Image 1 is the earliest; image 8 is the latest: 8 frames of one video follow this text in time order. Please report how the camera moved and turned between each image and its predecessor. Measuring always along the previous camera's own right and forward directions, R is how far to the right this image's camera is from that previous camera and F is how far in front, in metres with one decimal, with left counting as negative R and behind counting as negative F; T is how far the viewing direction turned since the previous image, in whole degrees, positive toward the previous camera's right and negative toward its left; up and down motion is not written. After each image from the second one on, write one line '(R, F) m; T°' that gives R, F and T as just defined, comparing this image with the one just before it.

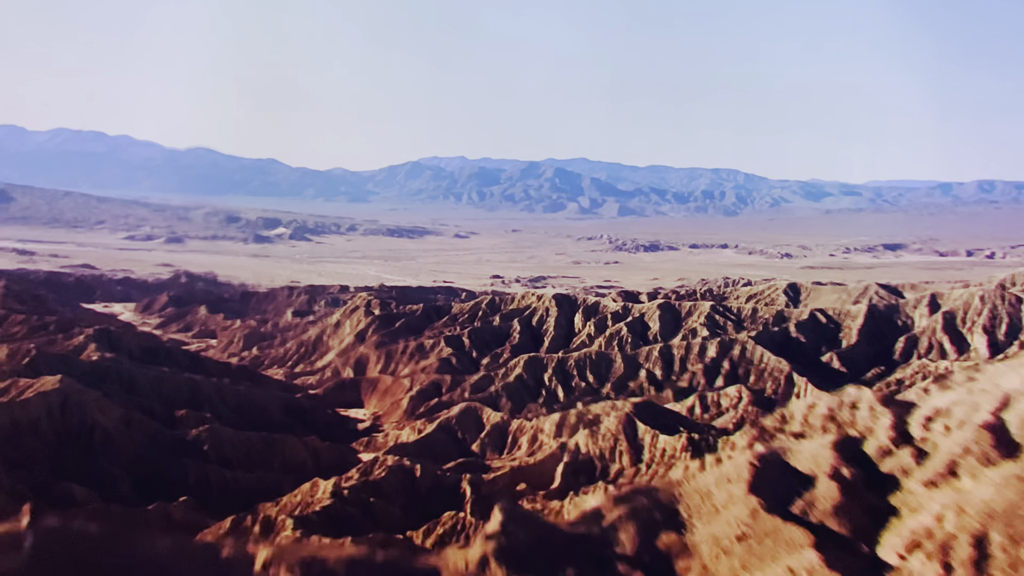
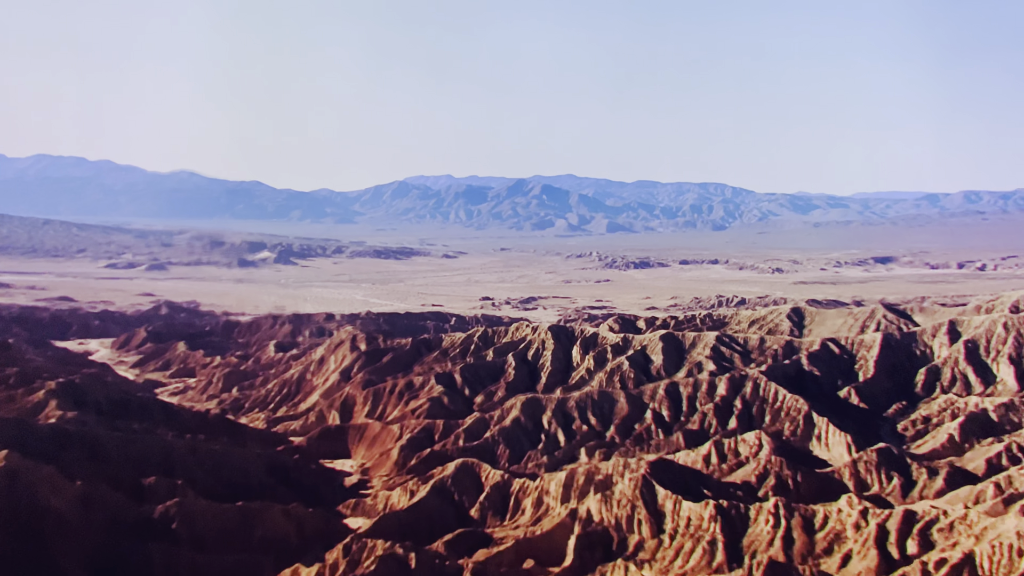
(-0.4, +3.0) m; +1°
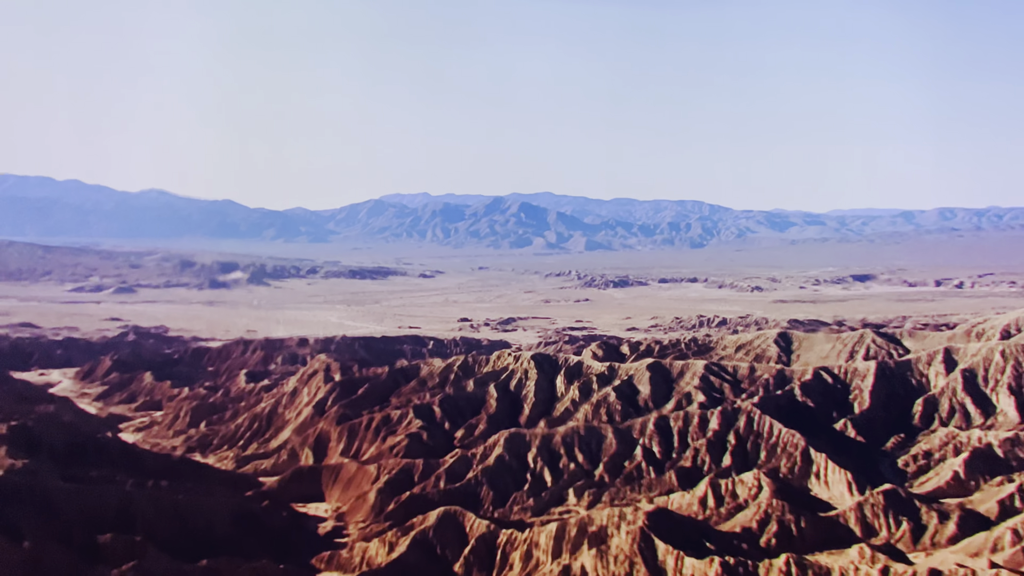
(-0.3, +2.0) m; +2°
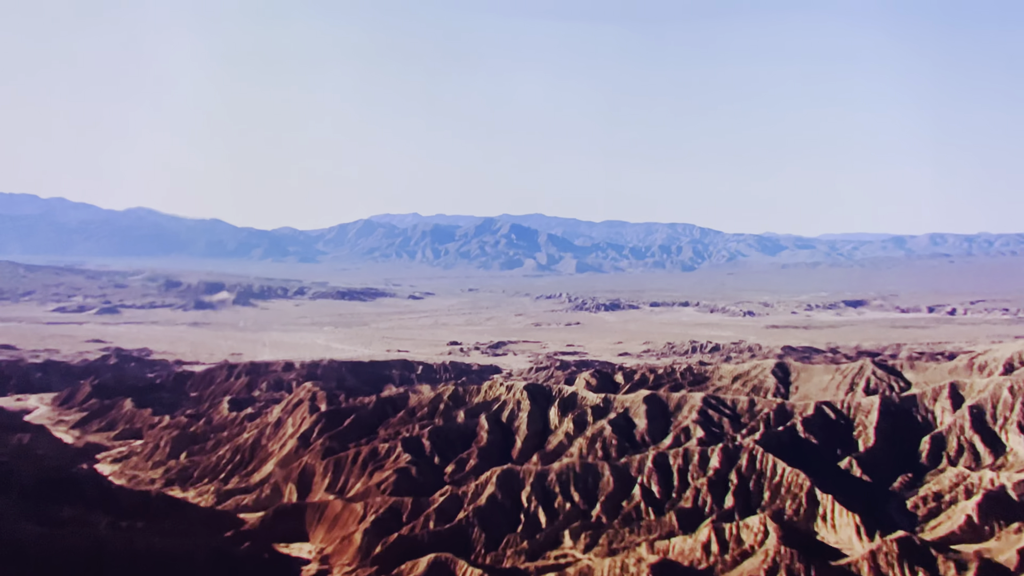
(-0.2, +1.5) m; +1°
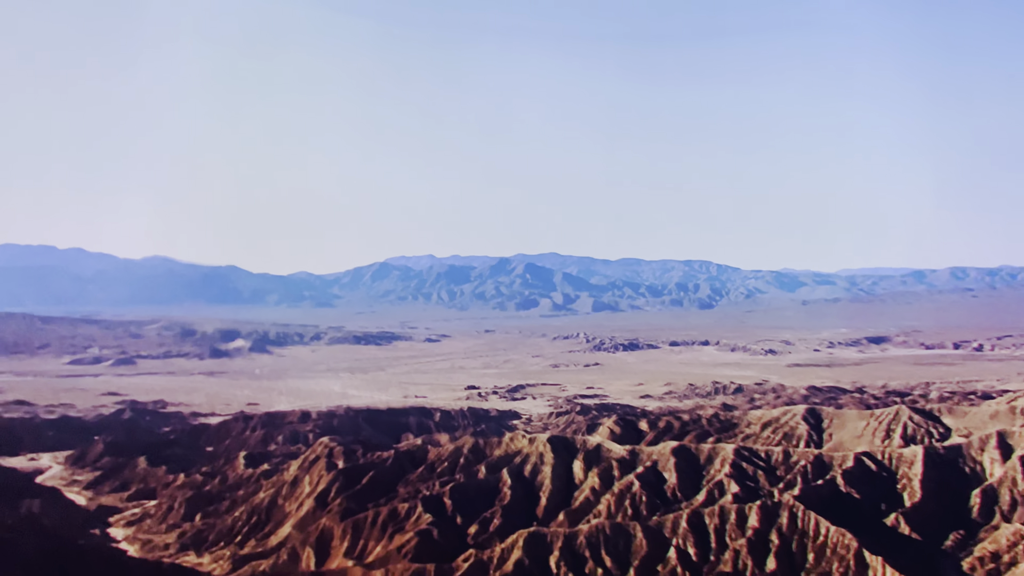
(-0.4, +1.5) m; -1°
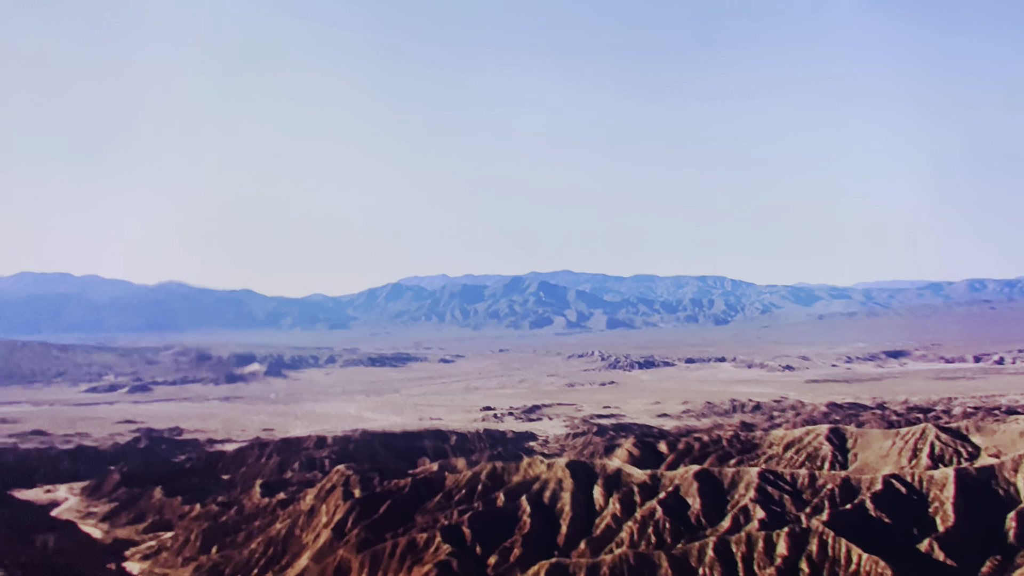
(-0.2, +0.6) m; -1°
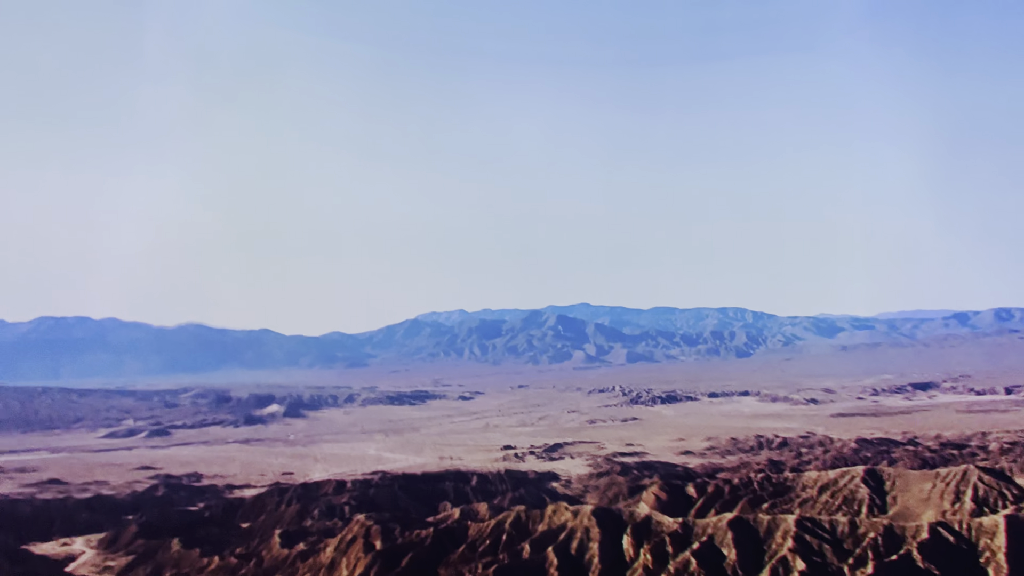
(-0.3, +1.2) m; -1°
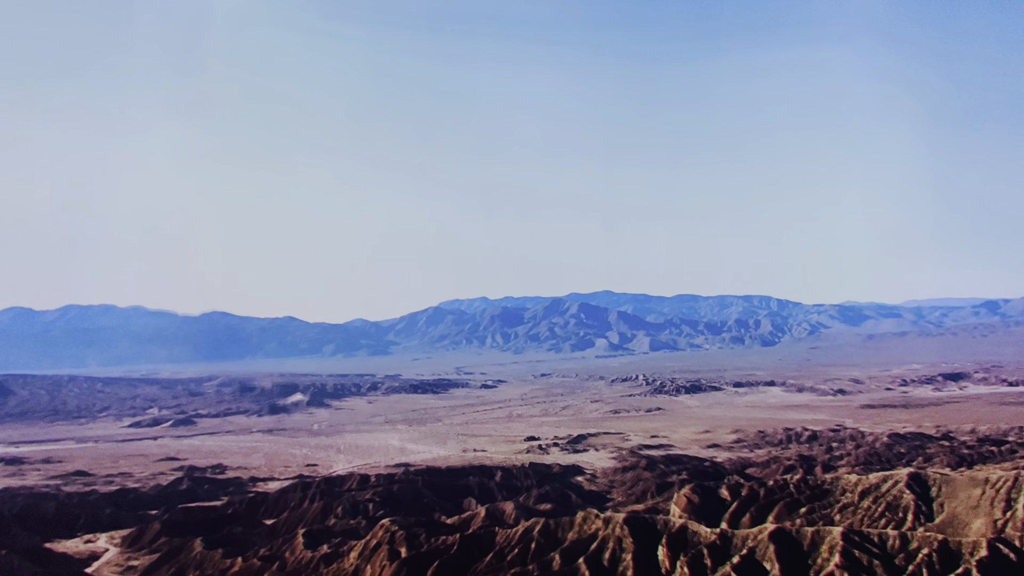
(-0.6, +2.0) m; -1°
